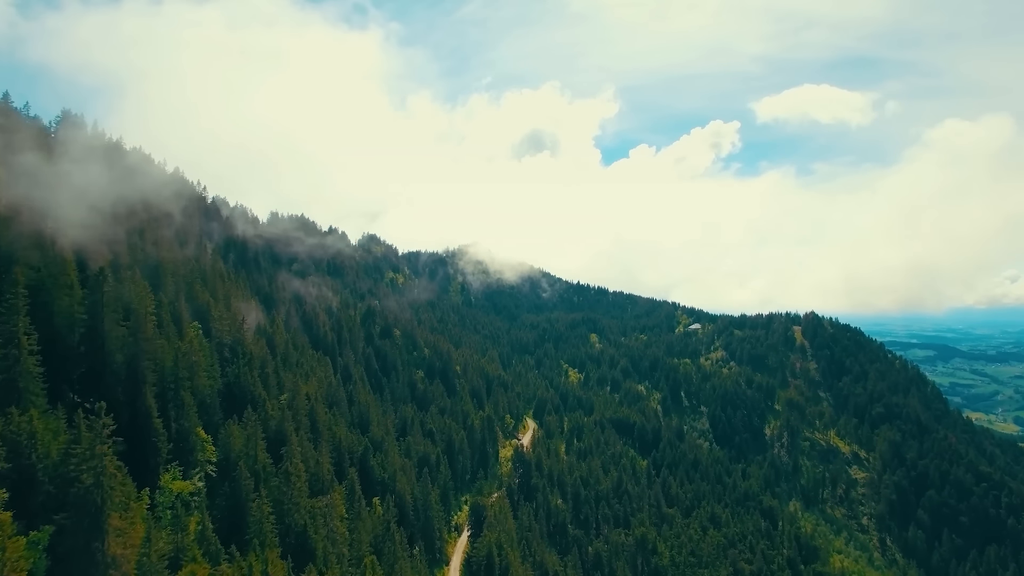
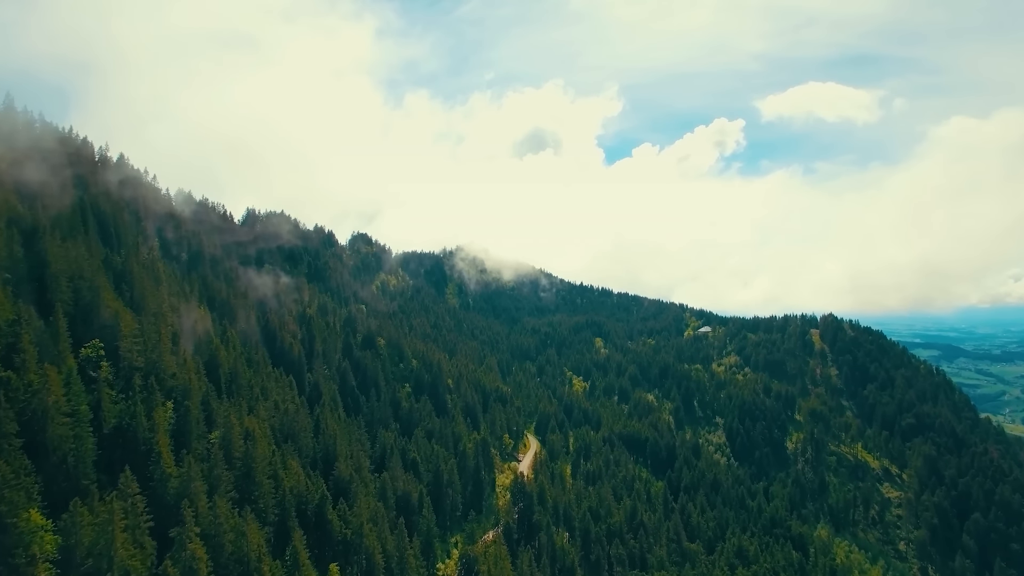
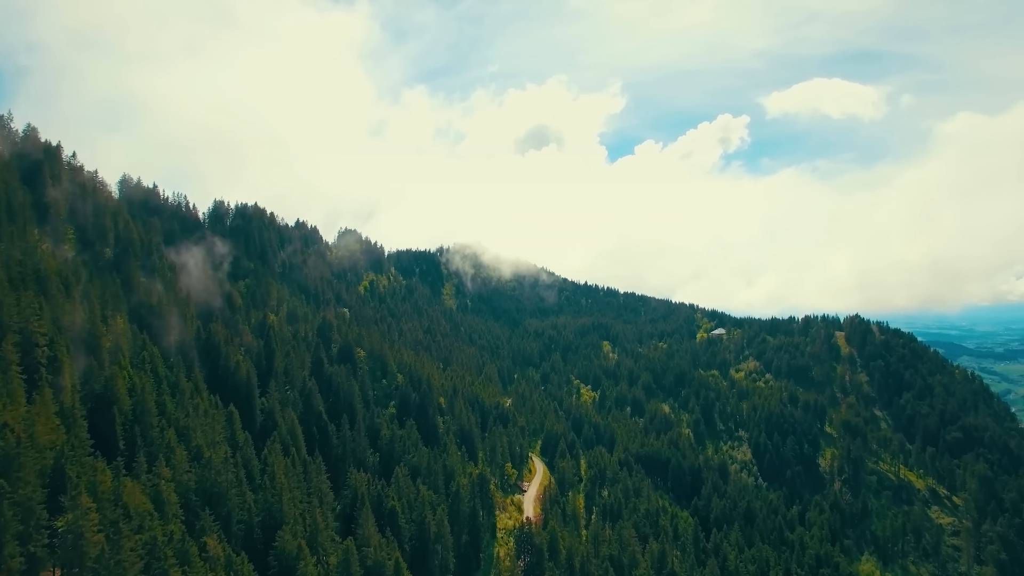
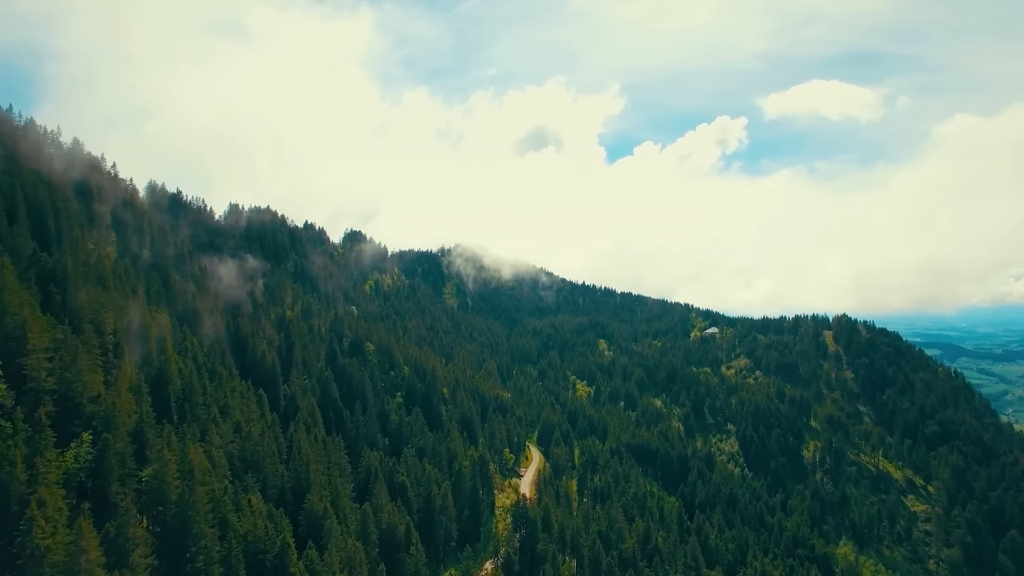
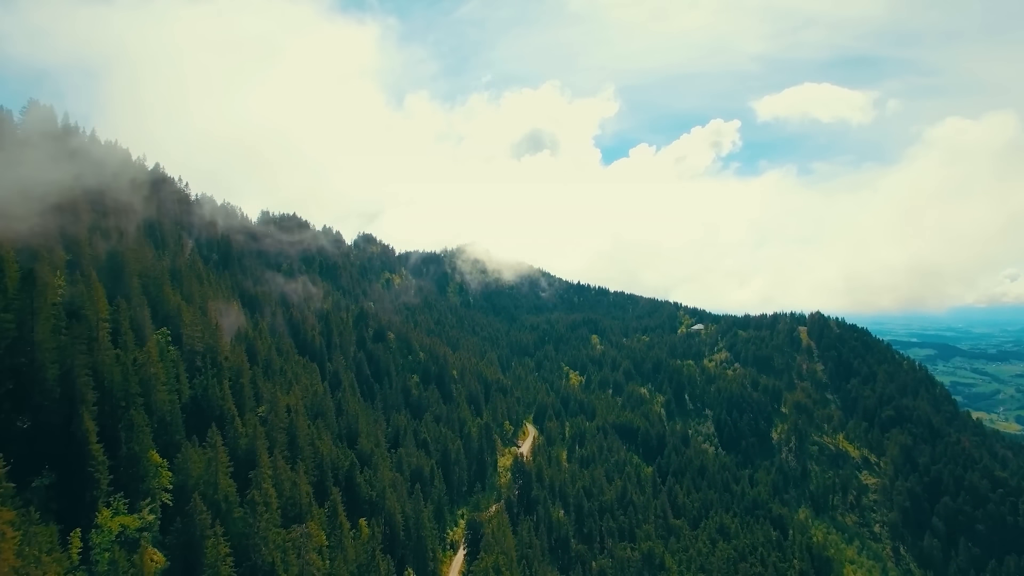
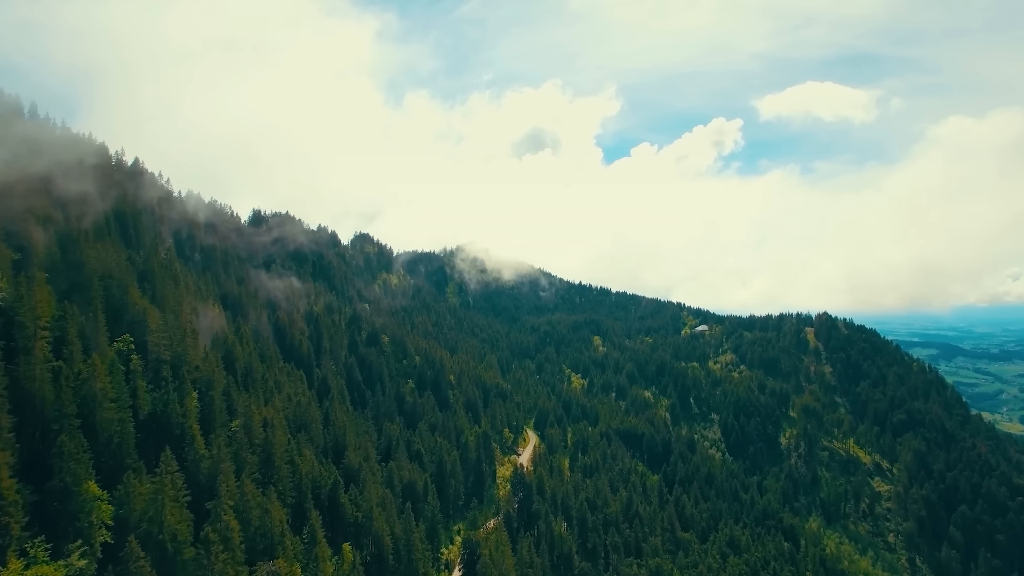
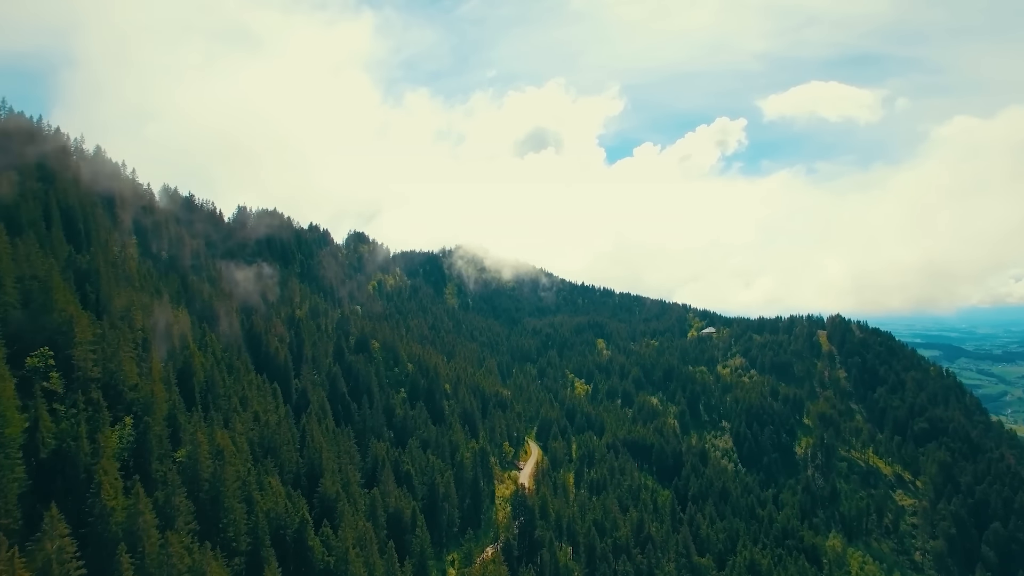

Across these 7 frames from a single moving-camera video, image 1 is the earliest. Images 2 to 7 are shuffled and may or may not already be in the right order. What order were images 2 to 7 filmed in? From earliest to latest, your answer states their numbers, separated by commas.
5, 6, 2, 7, 4, 3
